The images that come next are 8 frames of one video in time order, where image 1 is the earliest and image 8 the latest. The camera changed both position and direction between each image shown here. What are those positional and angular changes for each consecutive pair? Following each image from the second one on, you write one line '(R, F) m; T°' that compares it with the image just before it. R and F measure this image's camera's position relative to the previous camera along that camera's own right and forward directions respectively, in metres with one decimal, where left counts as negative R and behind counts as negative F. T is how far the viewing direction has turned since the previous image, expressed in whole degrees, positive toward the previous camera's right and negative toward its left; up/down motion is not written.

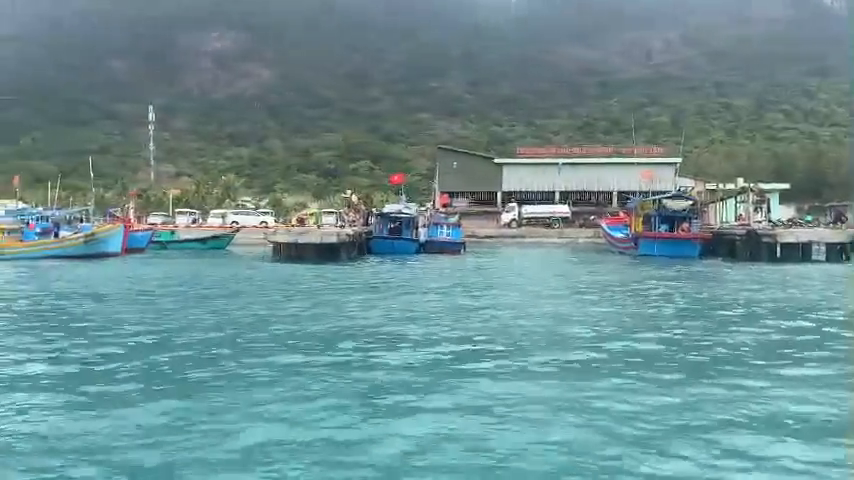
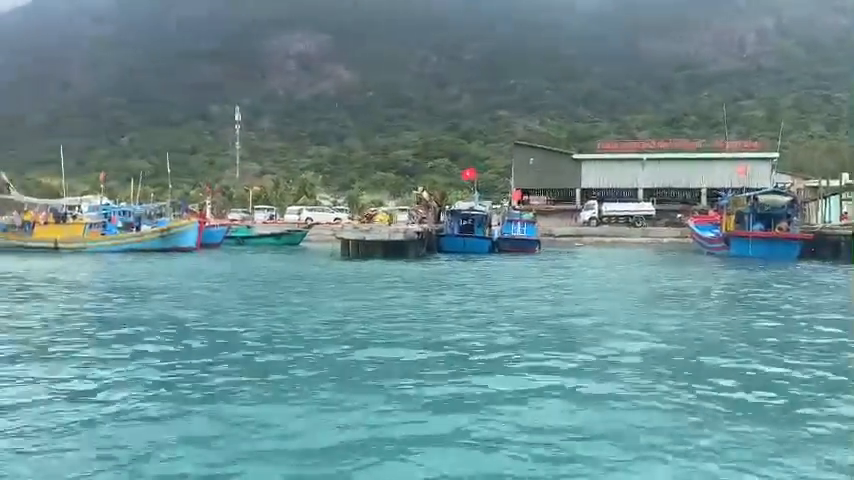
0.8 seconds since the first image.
(+0.1, +0.6) m; -7°
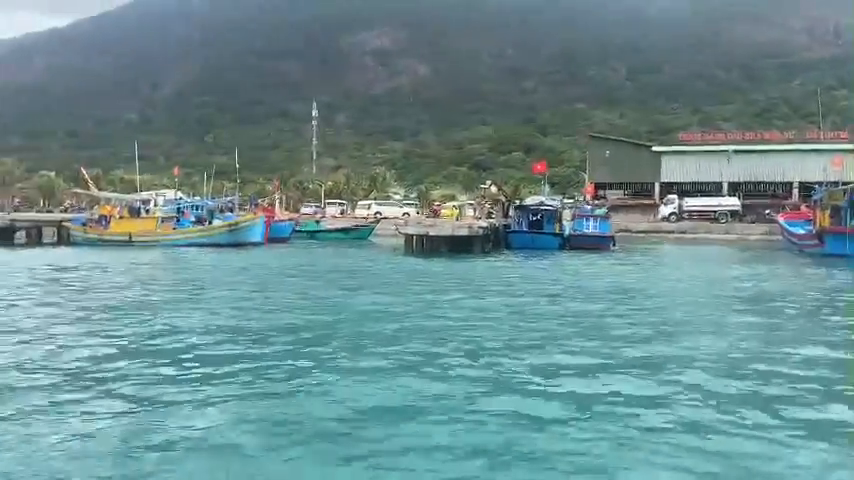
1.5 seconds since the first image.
(+0.2, +0.5) m; -6°
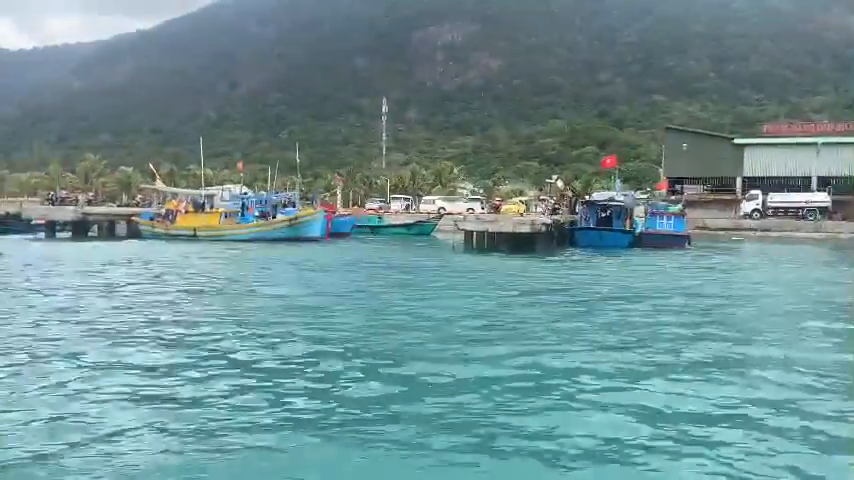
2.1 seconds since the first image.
(+0.2, +0.5) m; -6°
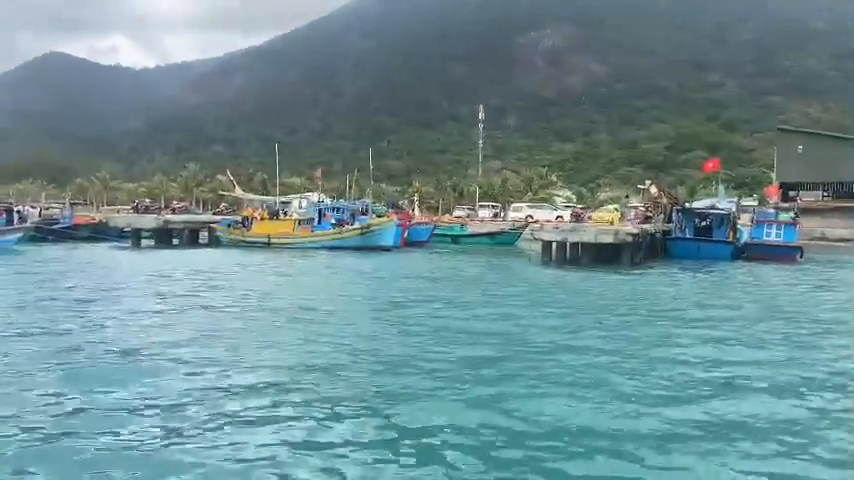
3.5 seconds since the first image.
(+0.5, +0.9) m; -8°
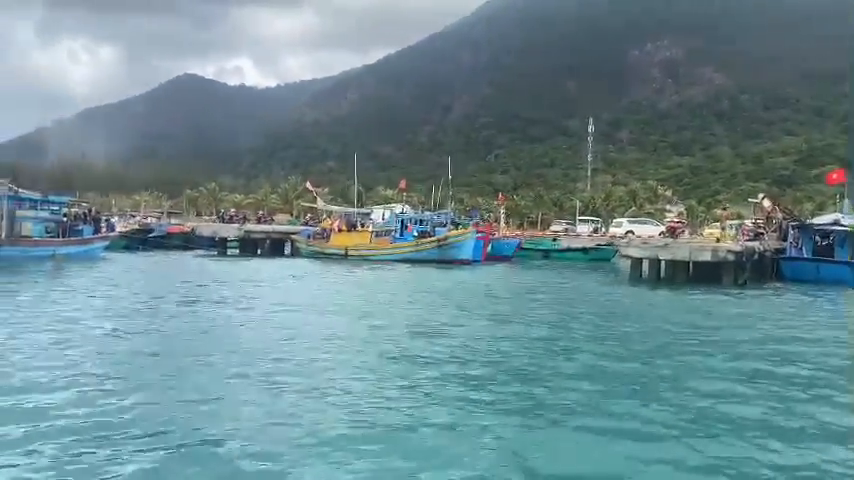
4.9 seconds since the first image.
(+0.6, +0.8) m; -9°
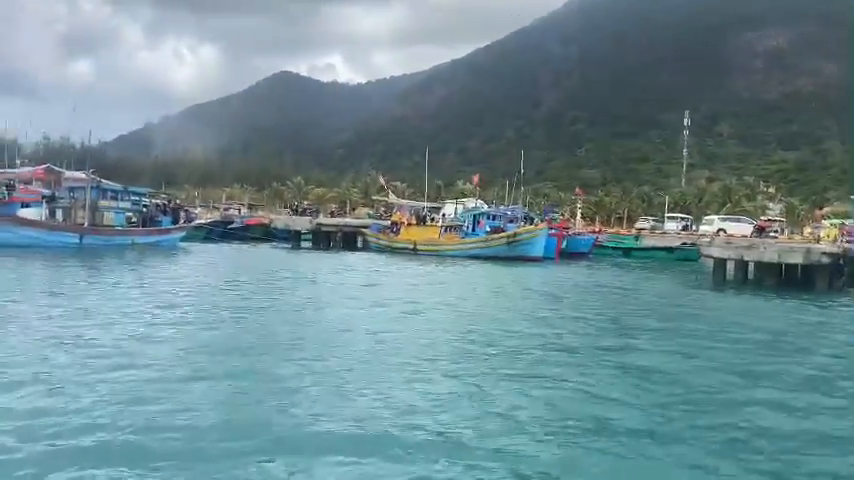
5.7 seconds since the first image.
(+0.4, +0.4) m; -7°
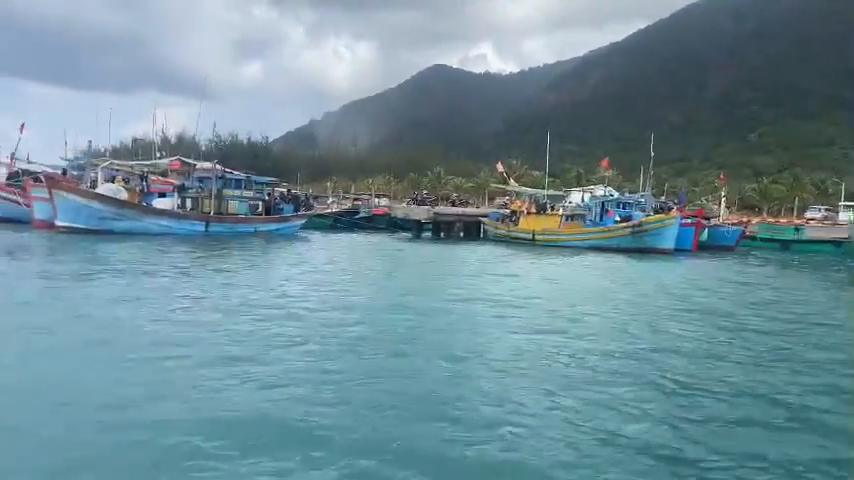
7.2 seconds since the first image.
(+0.8, +0.7) m; -13°
